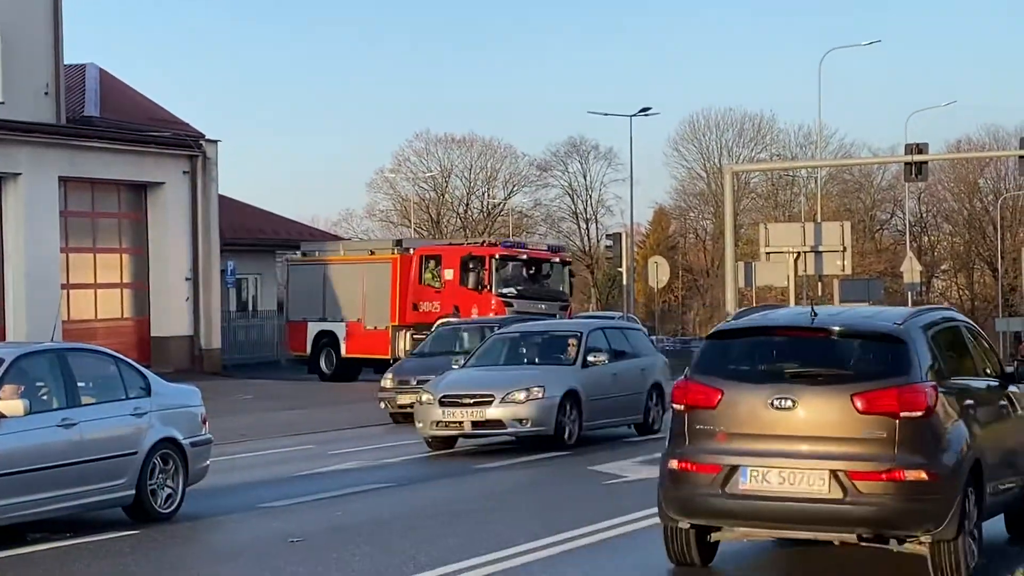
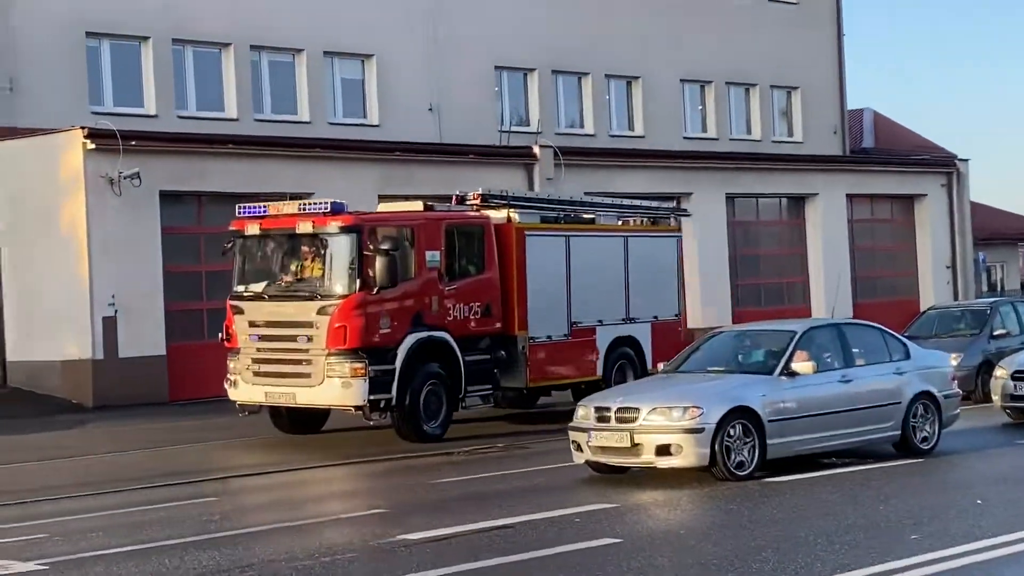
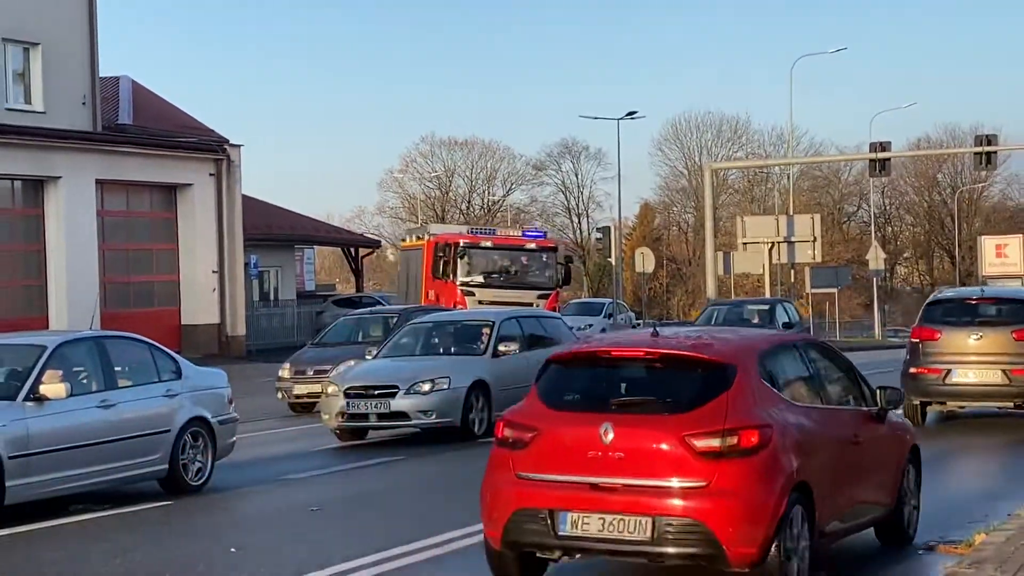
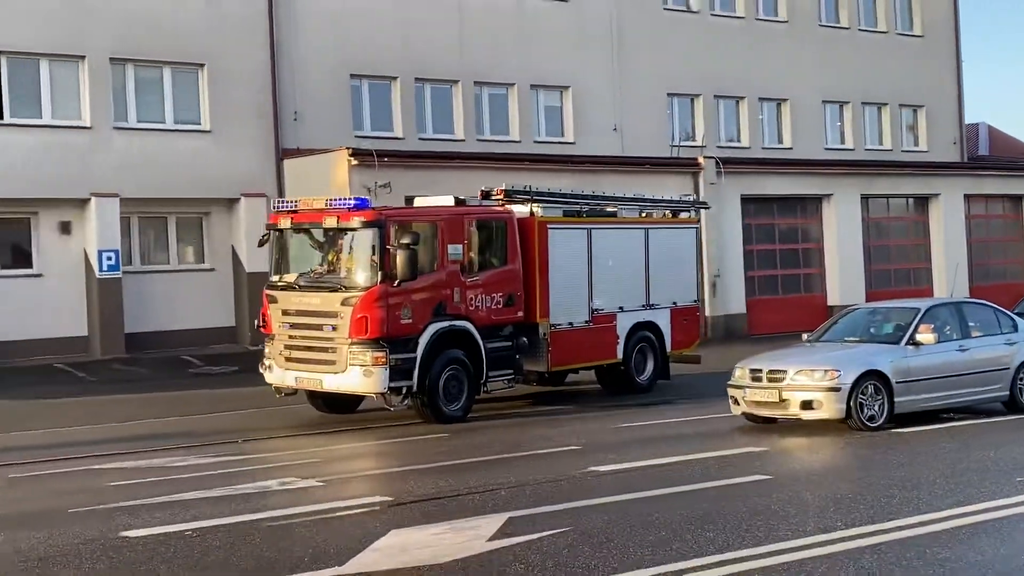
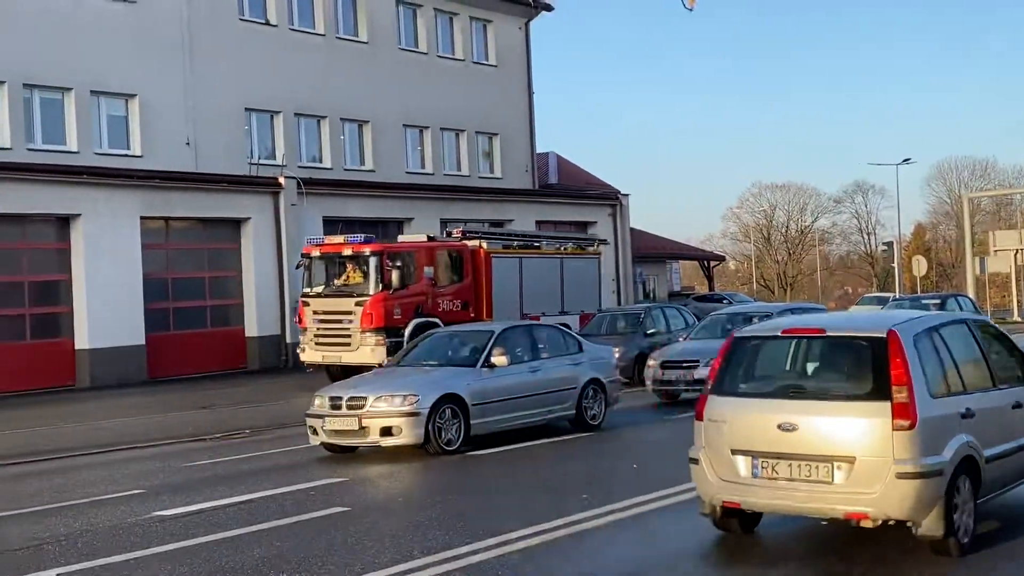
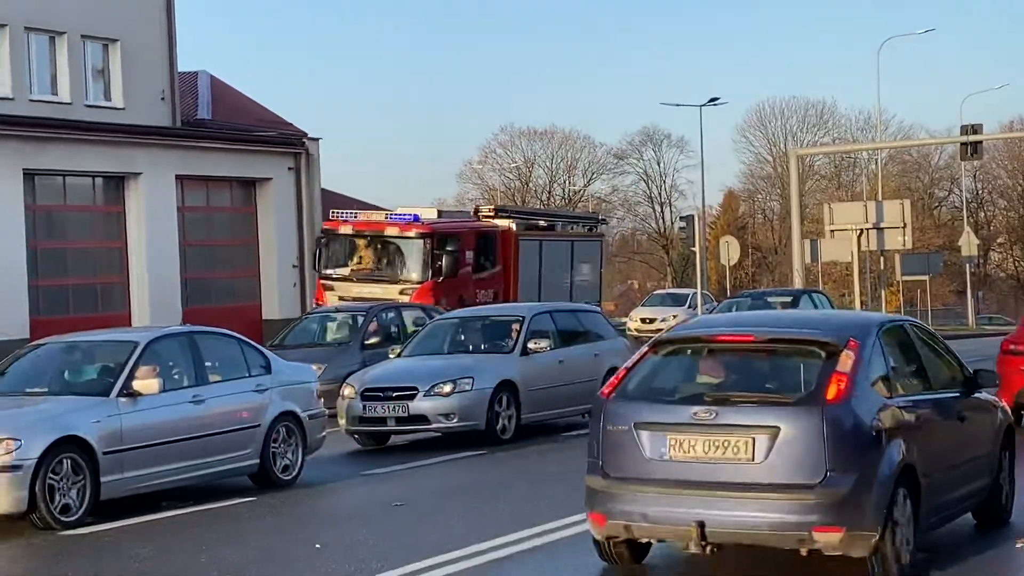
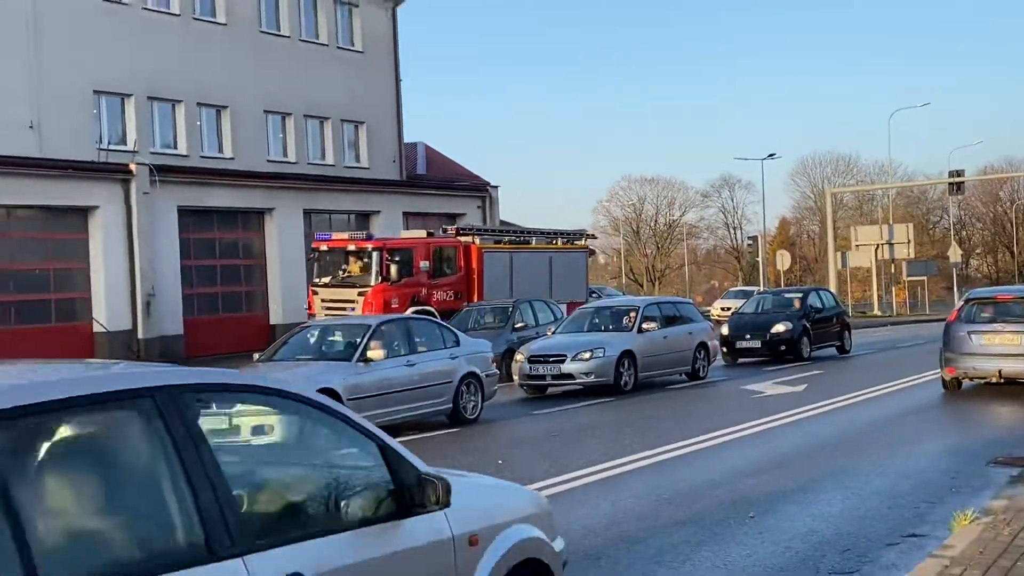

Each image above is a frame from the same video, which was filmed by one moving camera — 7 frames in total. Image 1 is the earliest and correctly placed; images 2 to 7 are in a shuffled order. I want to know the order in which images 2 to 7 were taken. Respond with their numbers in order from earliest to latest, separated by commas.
3, 6, 7, 5, 2, 4
